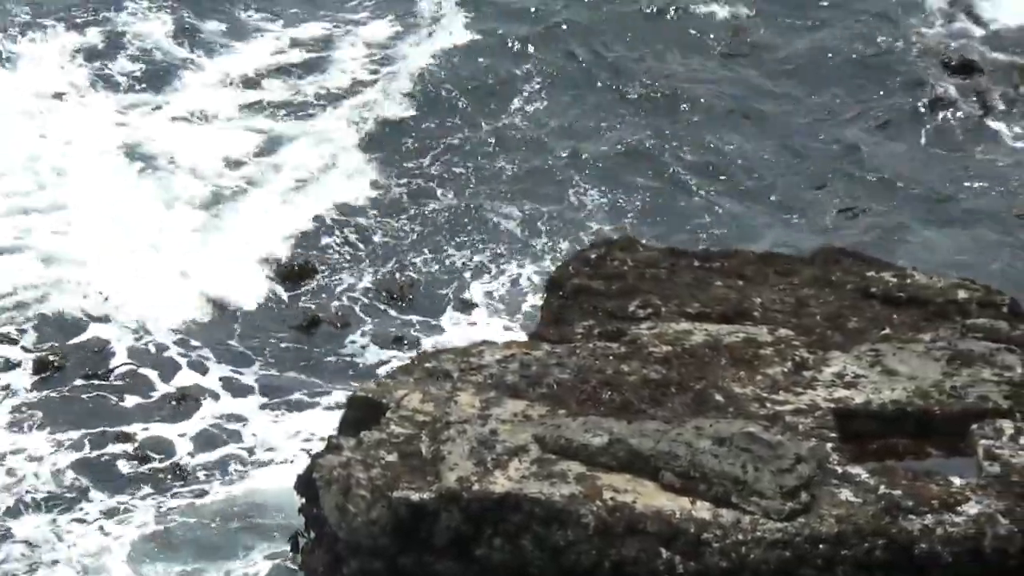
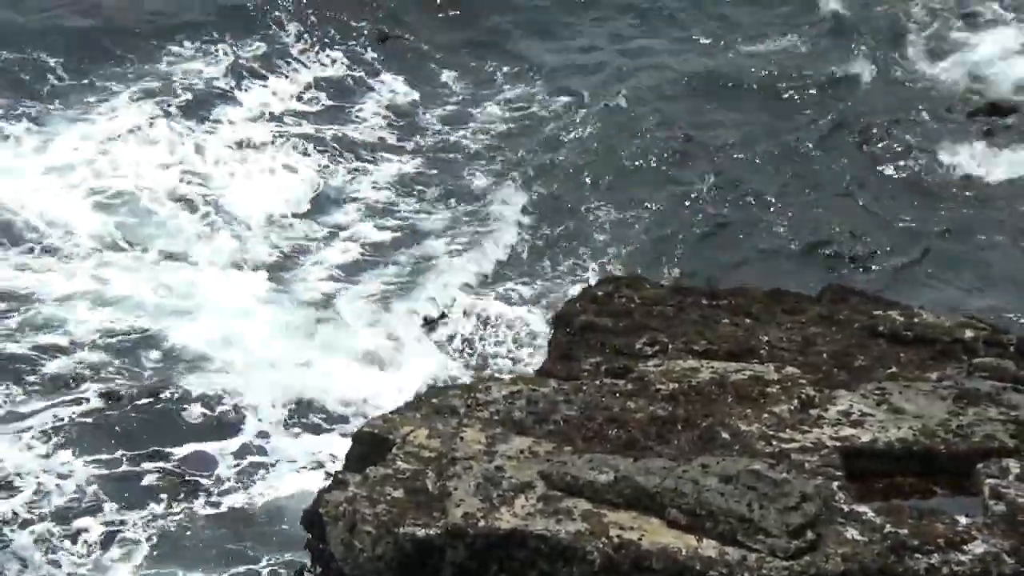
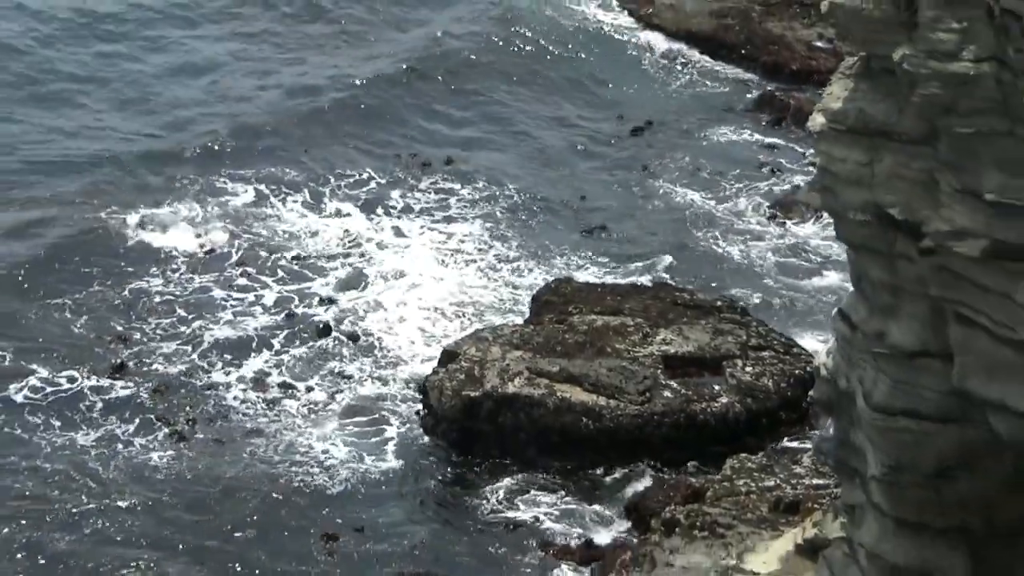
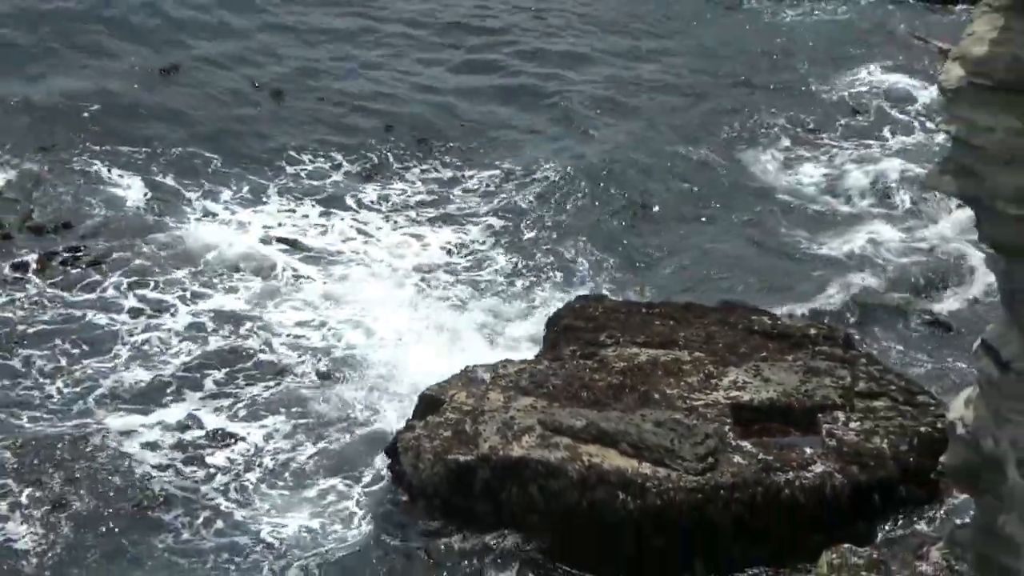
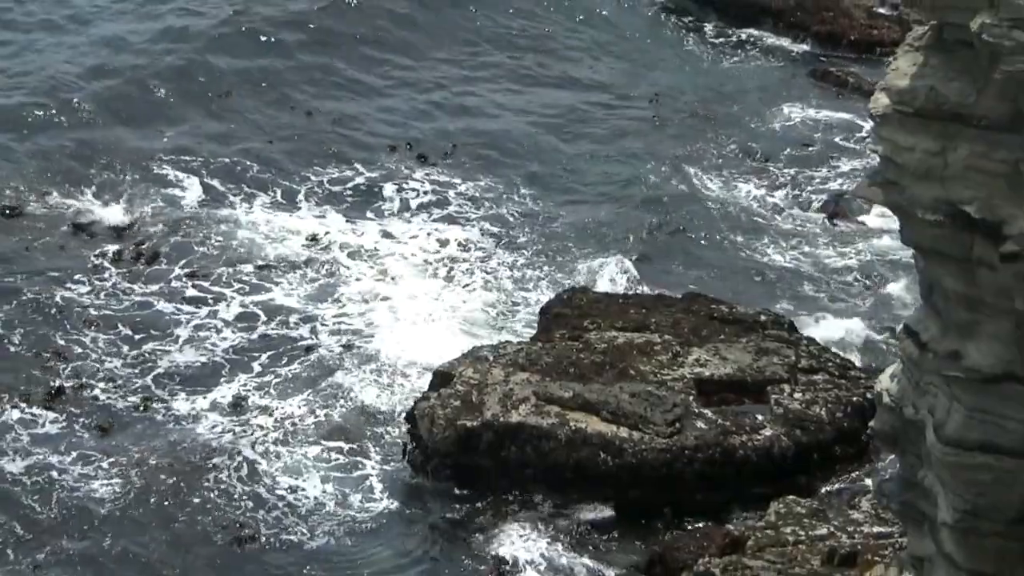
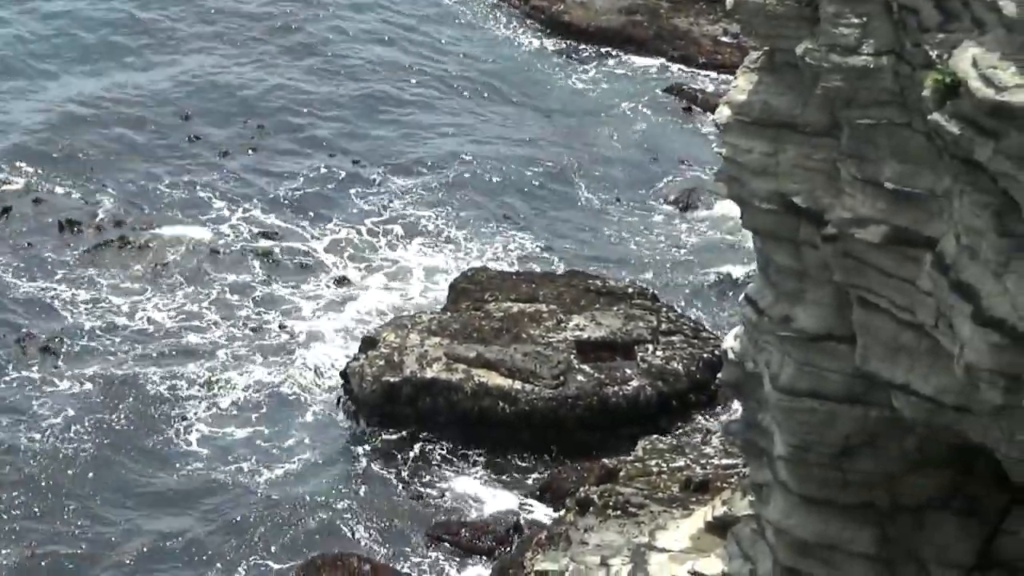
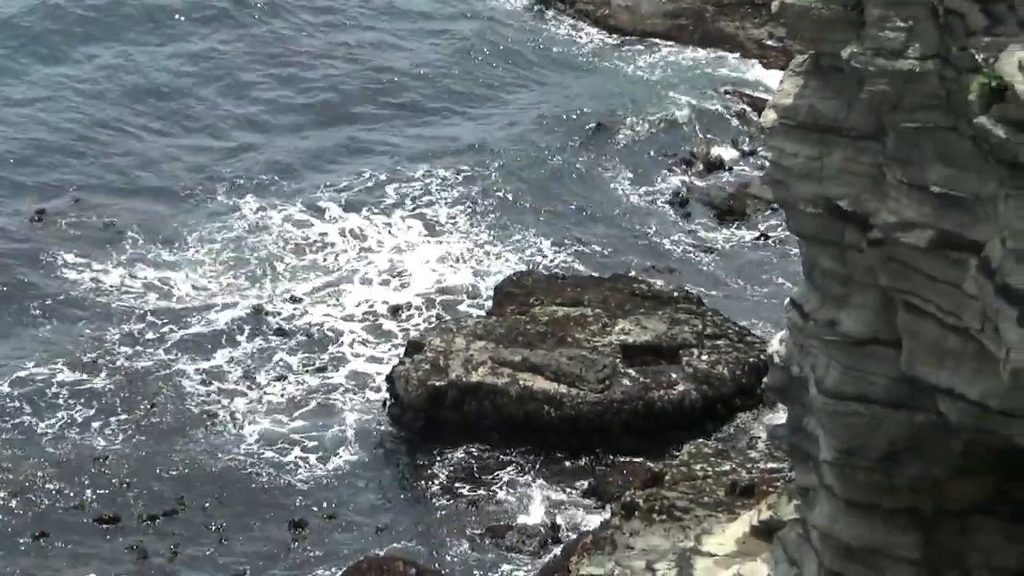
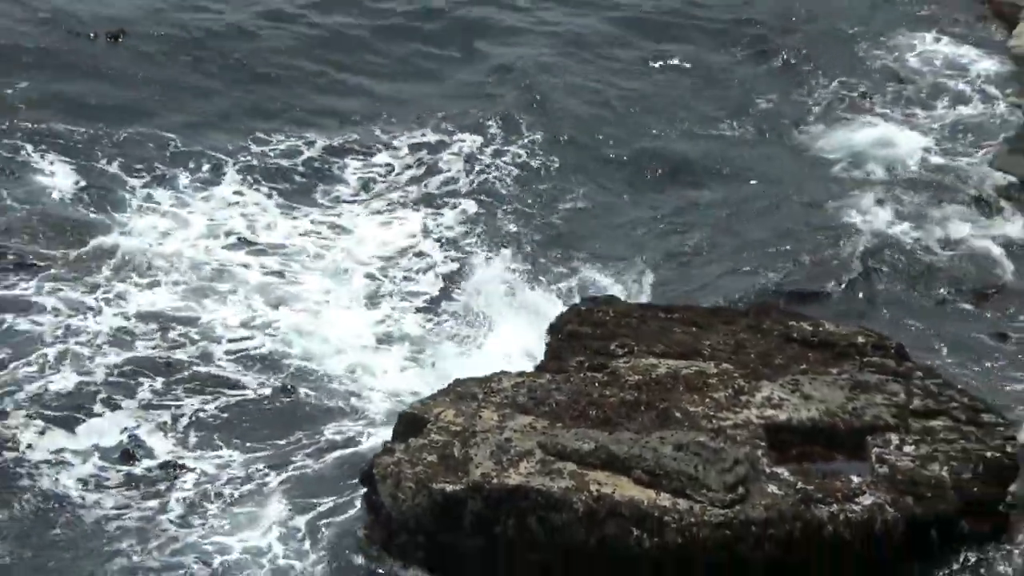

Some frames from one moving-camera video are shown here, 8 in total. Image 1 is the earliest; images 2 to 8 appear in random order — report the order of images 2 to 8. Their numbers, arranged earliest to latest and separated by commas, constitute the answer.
2, 8, 4, 5, 3, 7, 6
